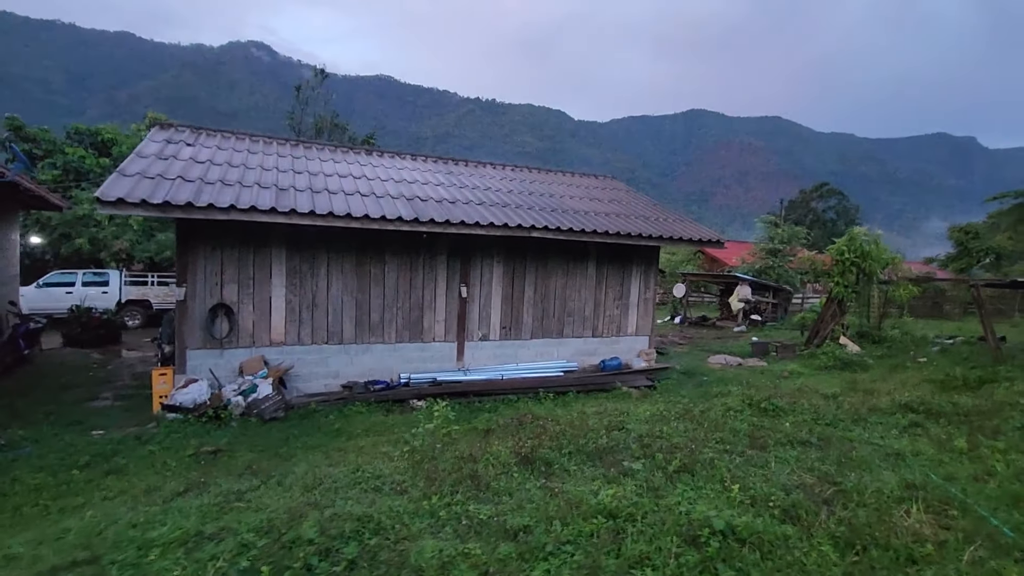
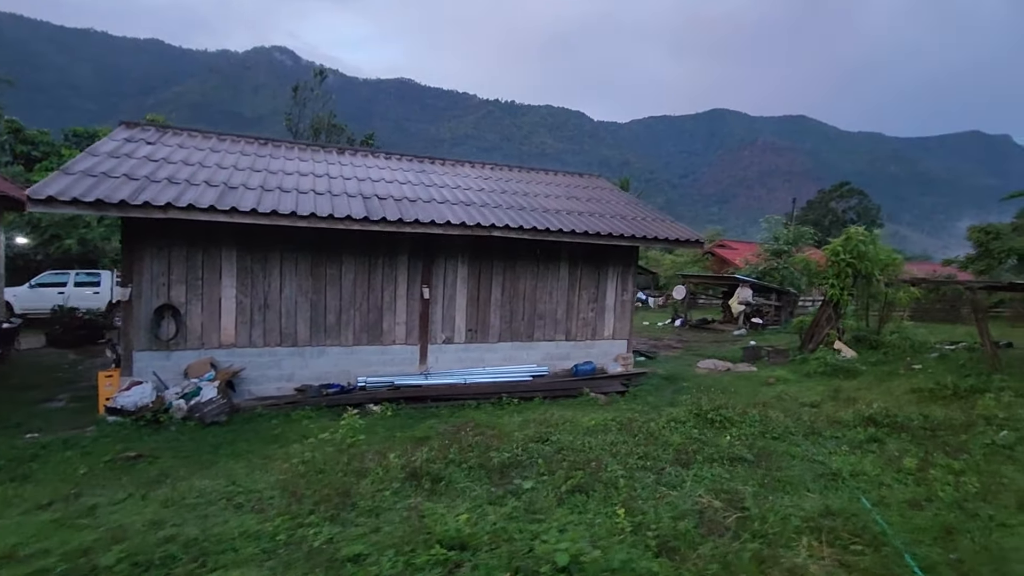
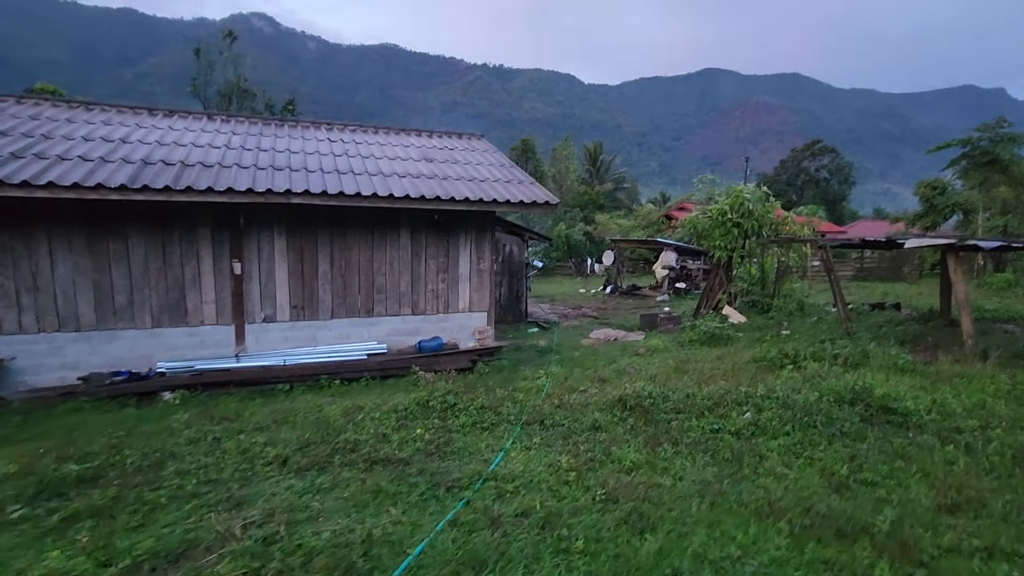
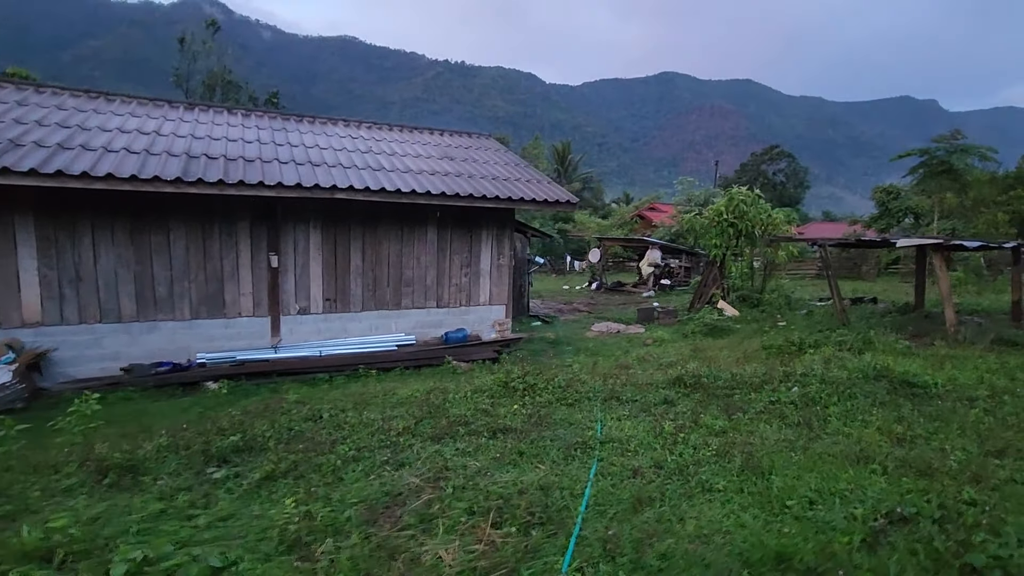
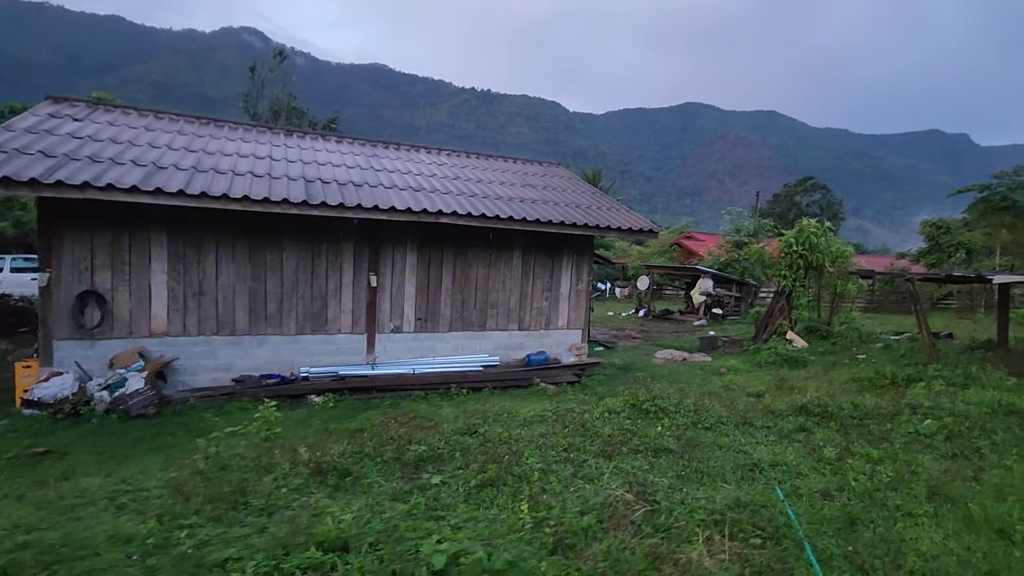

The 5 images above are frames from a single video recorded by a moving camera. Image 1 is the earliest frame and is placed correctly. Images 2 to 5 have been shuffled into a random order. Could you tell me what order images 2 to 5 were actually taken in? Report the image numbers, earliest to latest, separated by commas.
2, 5, 4, 3
